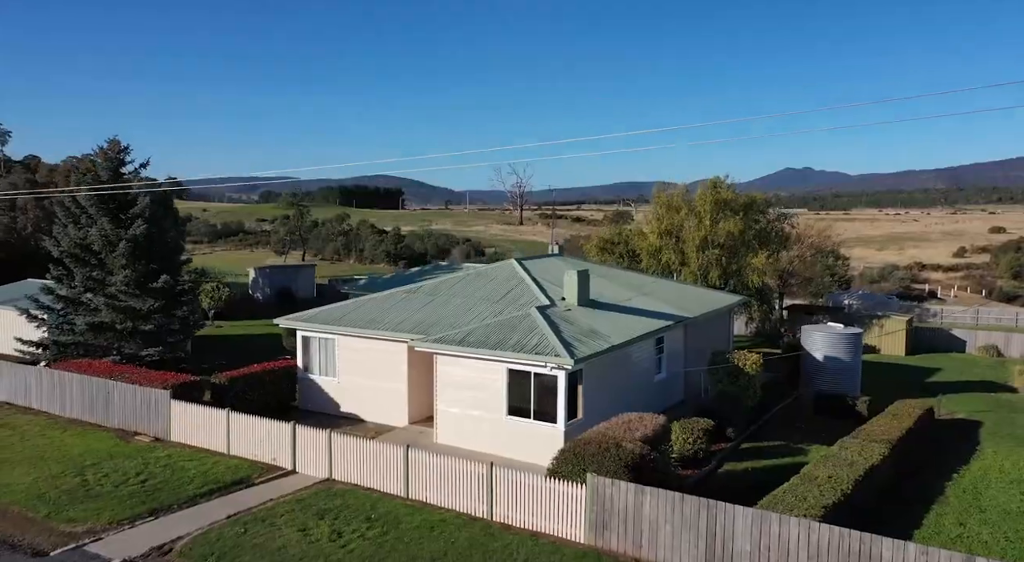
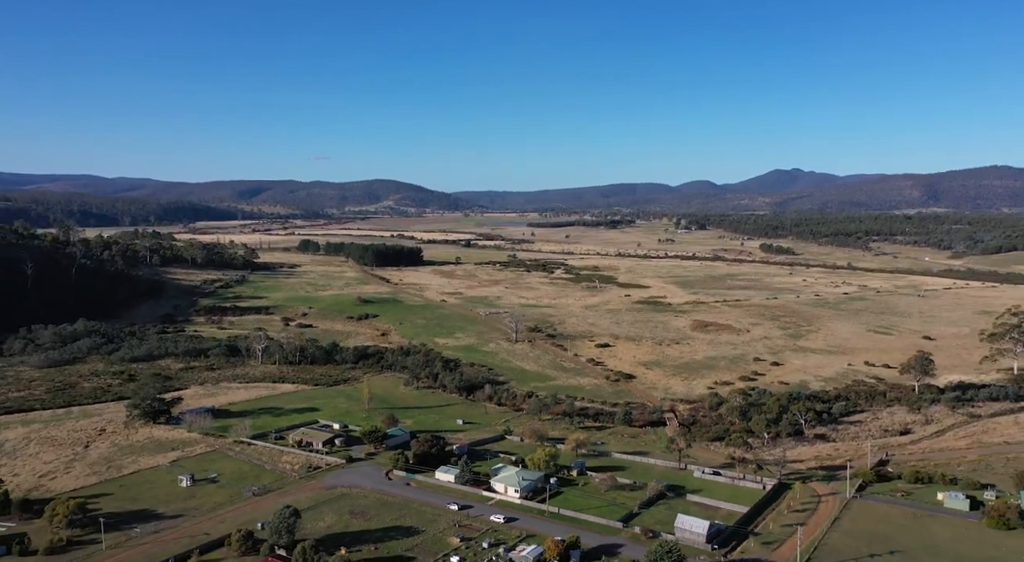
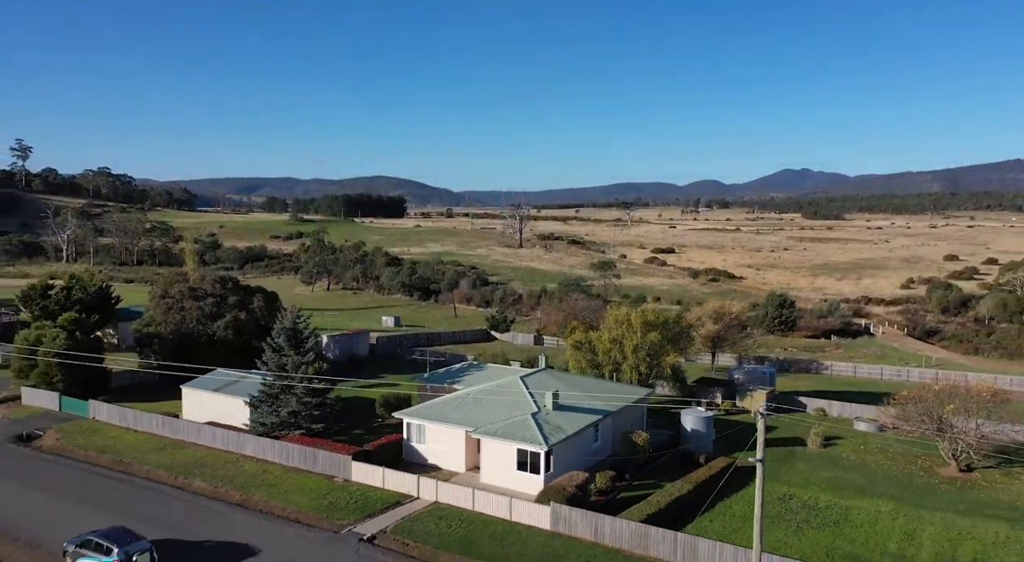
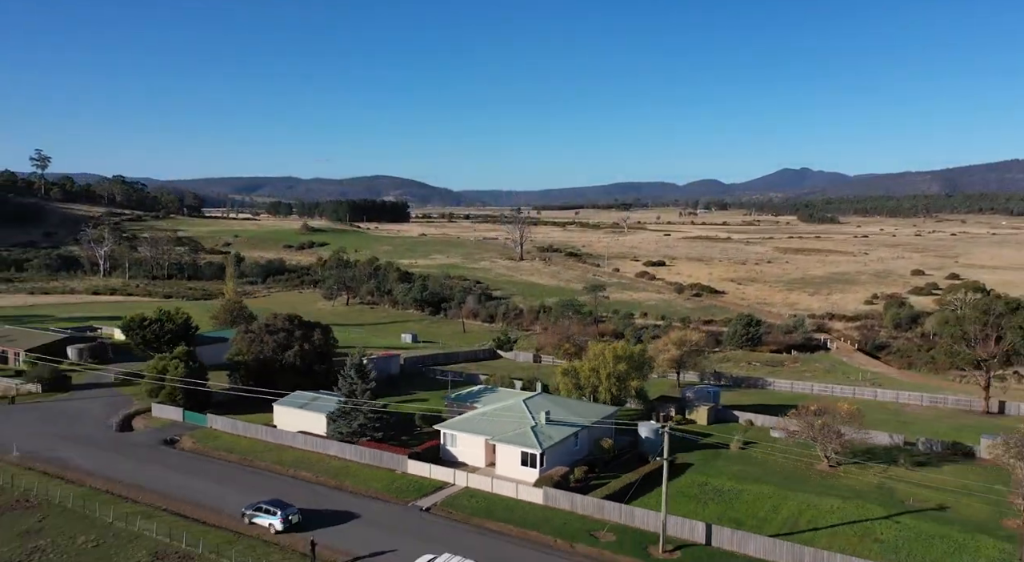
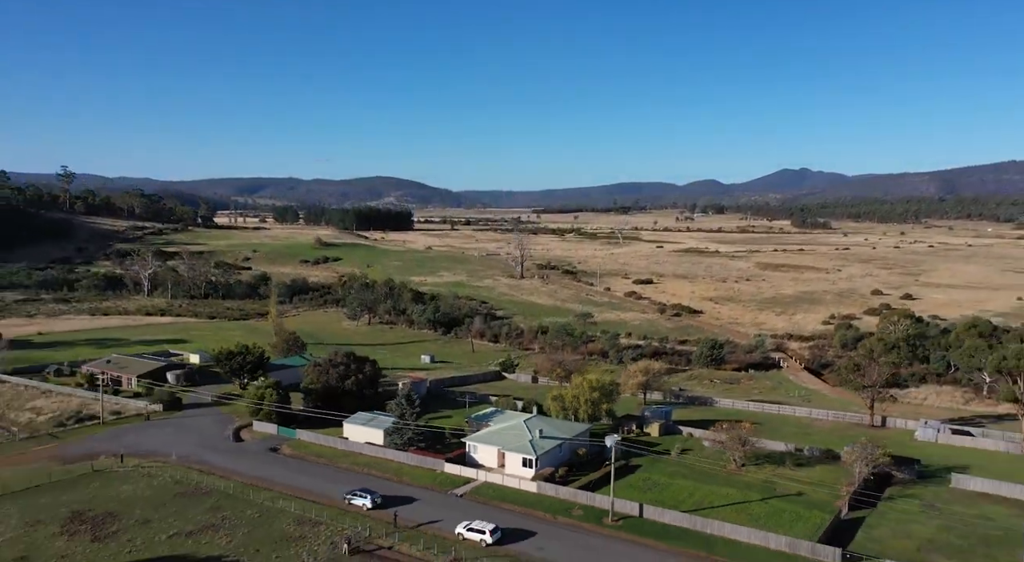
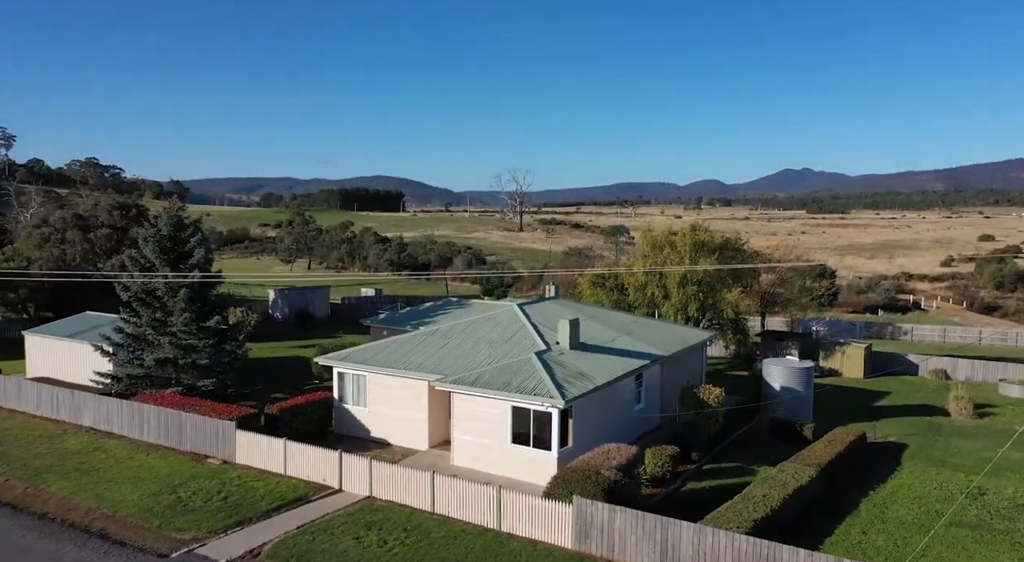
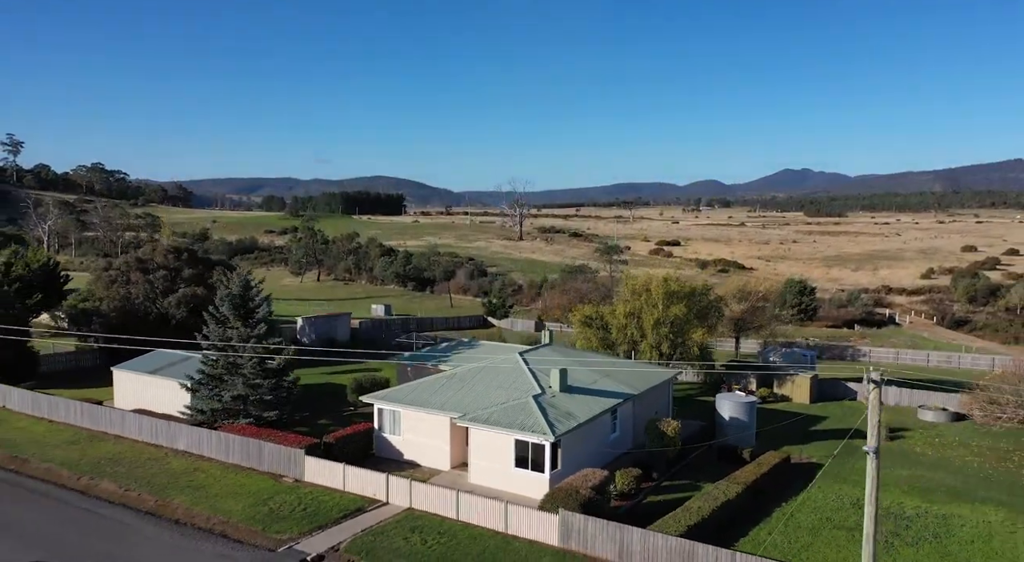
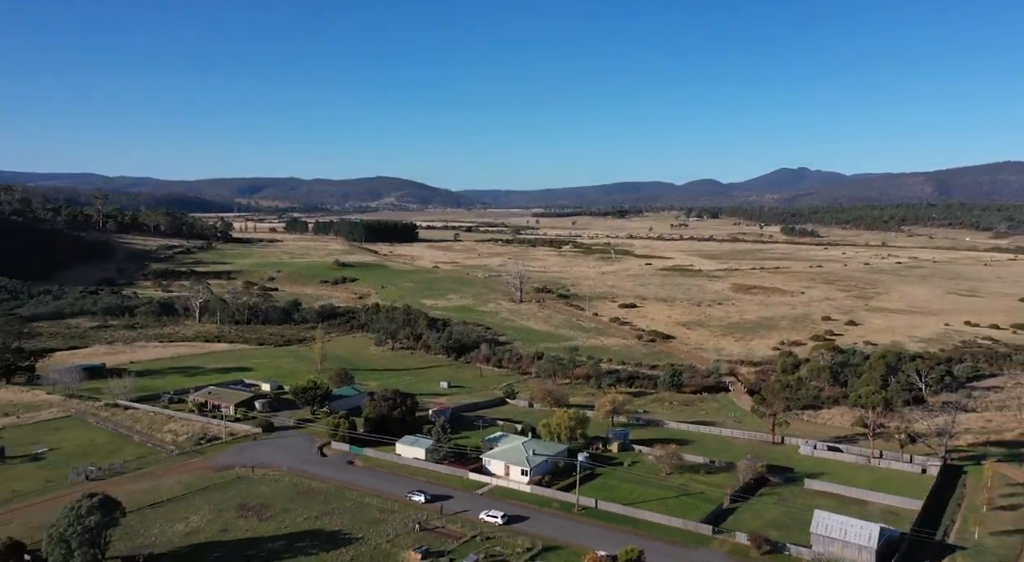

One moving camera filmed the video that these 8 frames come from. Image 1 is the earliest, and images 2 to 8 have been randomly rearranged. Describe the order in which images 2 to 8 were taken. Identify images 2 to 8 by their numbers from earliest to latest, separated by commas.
6, 7, 3, 4, 5, 8, 2
